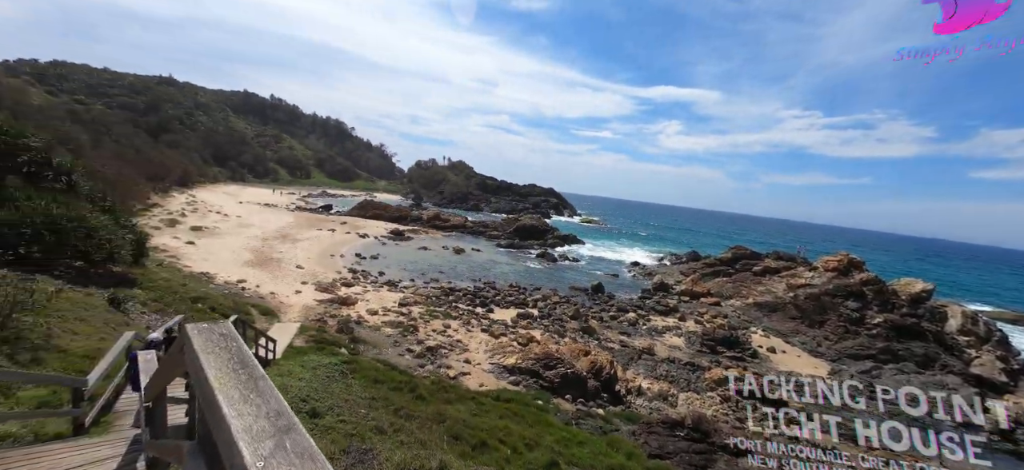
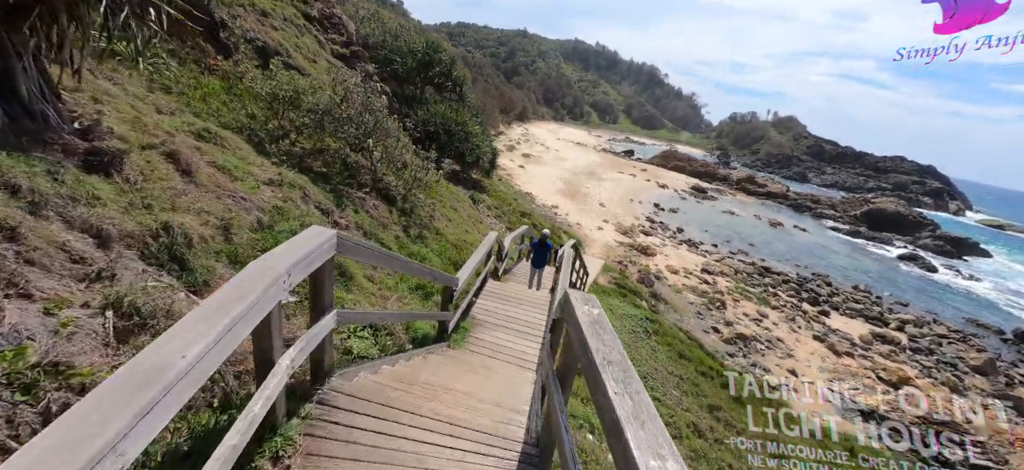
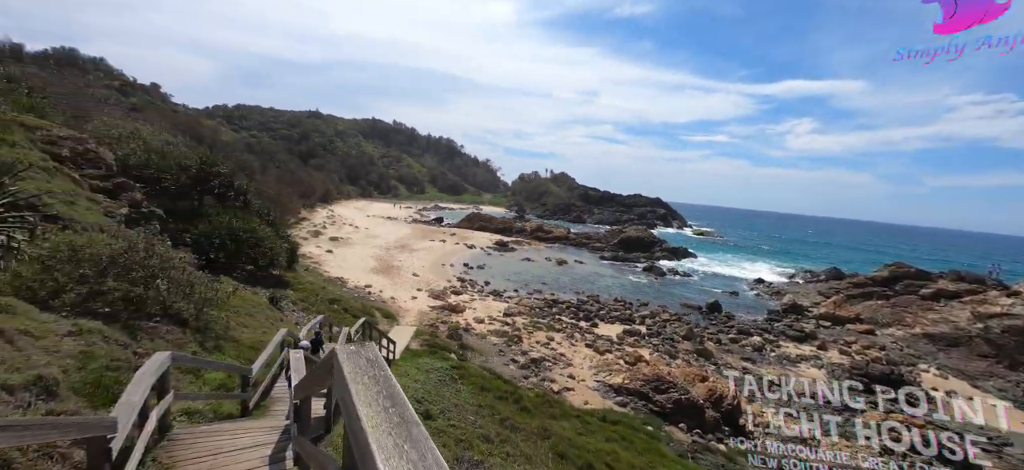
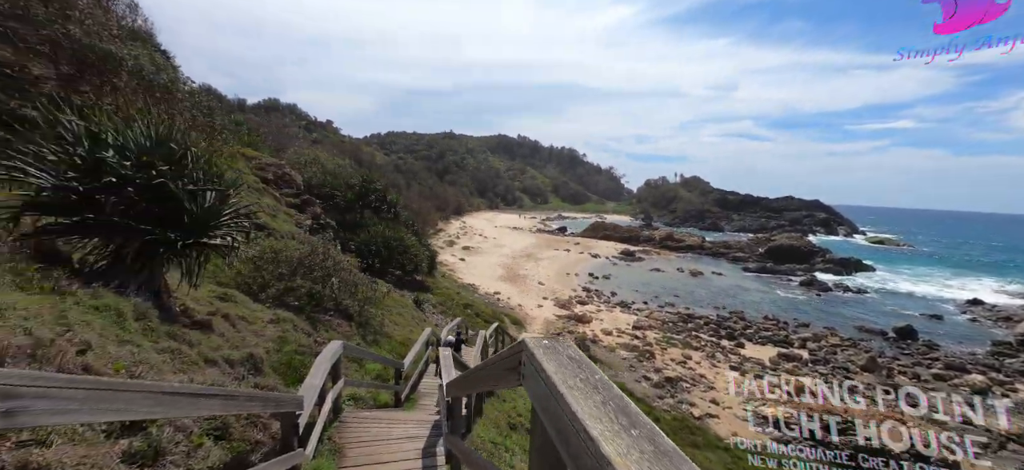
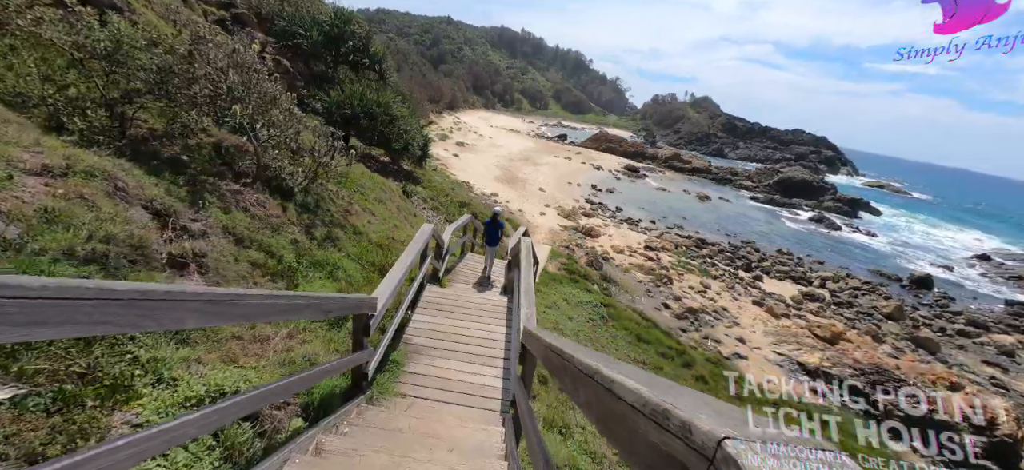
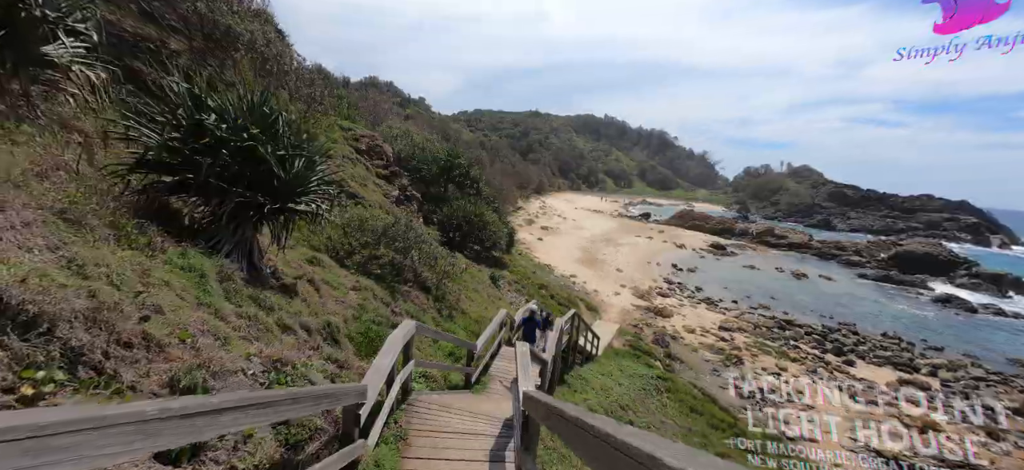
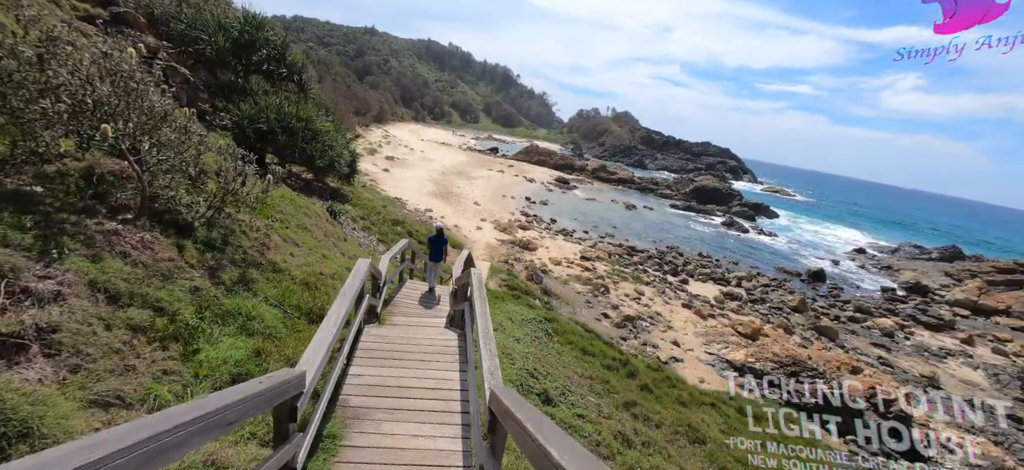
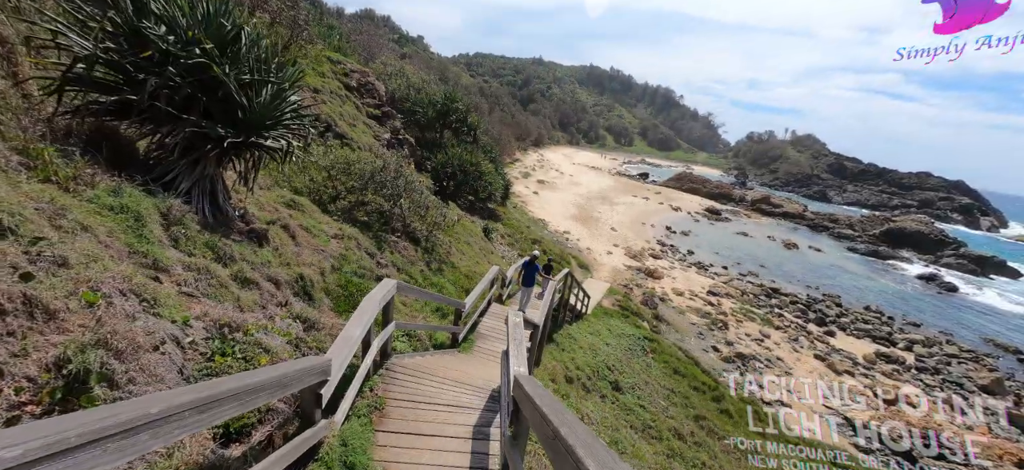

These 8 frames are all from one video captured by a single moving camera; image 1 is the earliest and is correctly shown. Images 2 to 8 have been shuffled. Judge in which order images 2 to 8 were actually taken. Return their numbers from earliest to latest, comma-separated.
3, 4, 6, 8, 2, 5, 7
